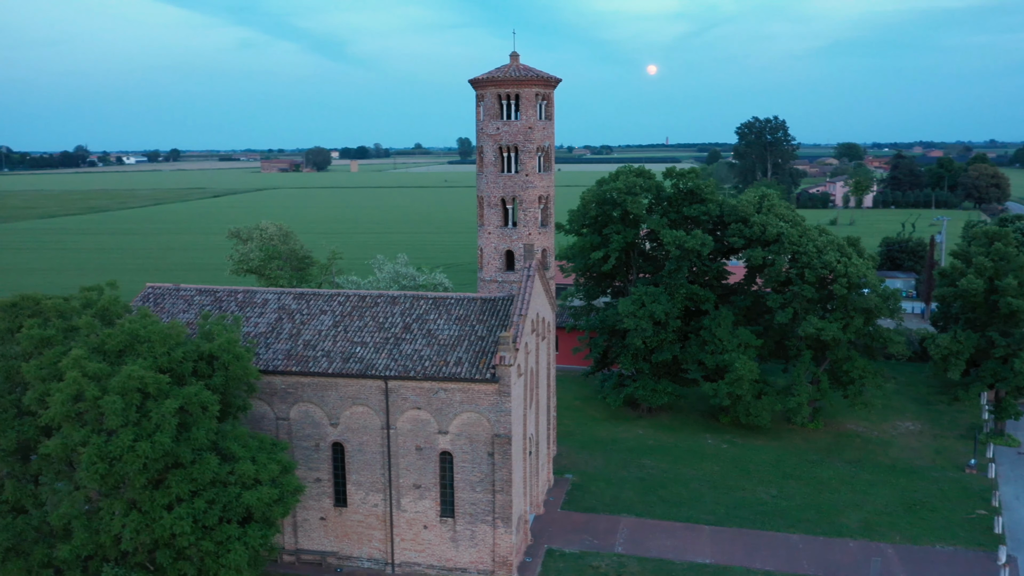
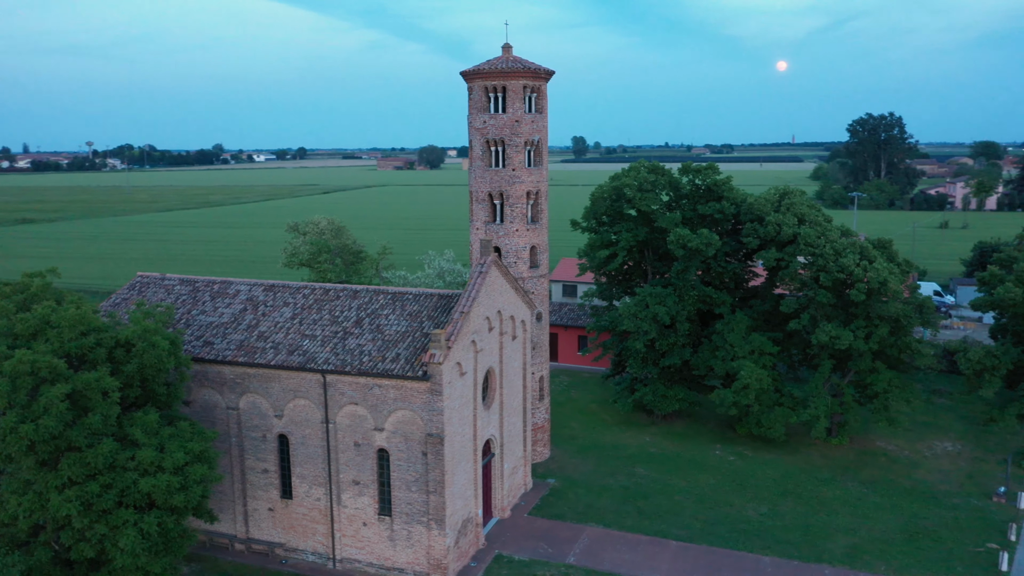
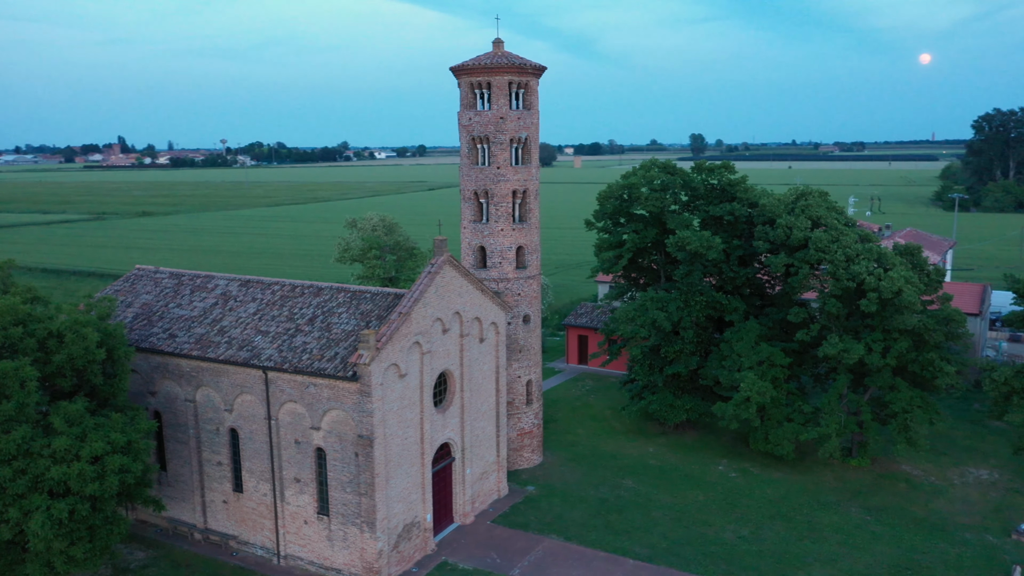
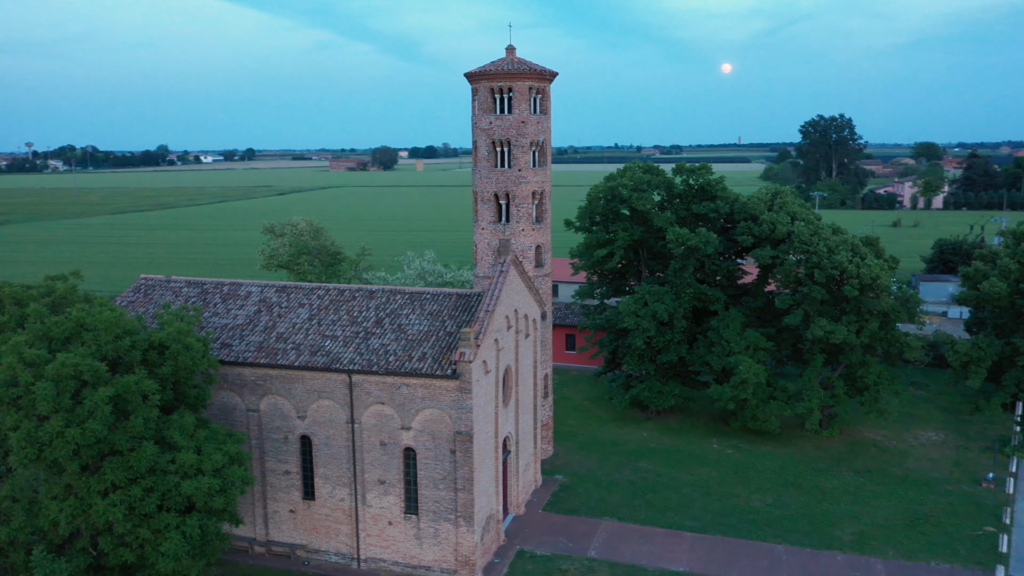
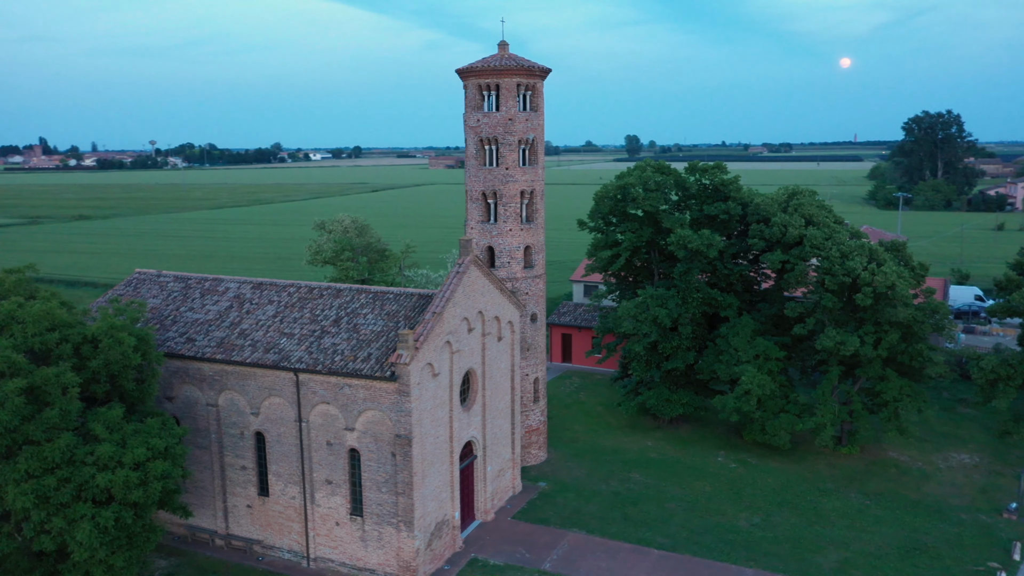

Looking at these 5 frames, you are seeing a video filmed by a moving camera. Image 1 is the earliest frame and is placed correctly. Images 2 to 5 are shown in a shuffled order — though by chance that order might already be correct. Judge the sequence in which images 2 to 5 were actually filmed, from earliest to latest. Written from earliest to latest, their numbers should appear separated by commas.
4, 2, 5, 3
